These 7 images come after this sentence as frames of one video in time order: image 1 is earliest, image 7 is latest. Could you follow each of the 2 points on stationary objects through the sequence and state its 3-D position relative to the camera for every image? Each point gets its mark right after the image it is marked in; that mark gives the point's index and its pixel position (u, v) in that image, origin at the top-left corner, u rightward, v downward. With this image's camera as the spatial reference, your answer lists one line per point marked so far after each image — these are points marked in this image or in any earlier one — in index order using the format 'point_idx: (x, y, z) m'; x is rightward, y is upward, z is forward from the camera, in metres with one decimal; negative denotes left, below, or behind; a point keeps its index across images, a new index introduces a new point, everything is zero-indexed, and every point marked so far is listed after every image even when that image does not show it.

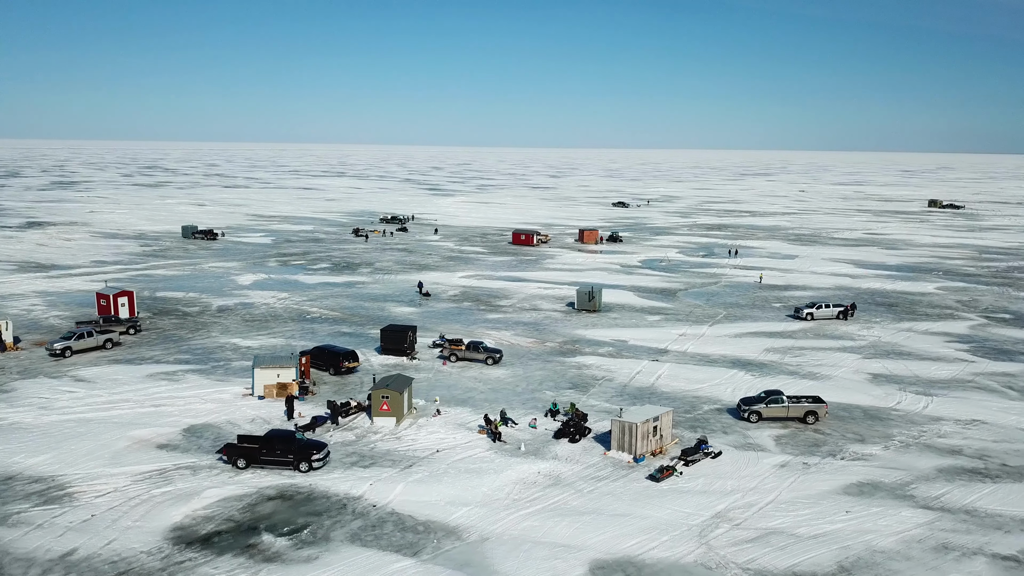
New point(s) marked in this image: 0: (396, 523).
0: (-2.8, -5.7, +19.4) m
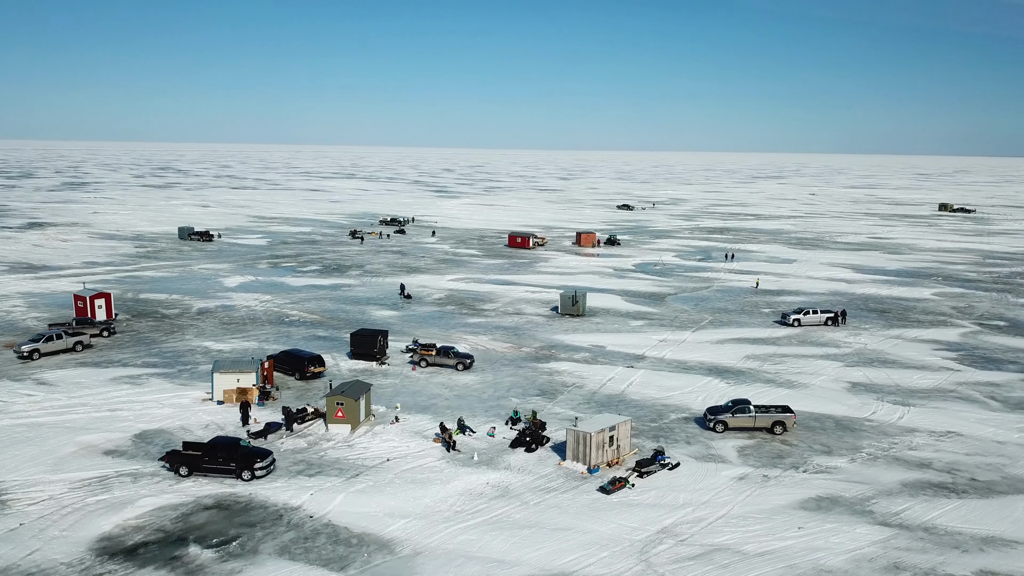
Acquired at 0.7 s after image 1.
0: (-4.3, -5.8, +18.9) m
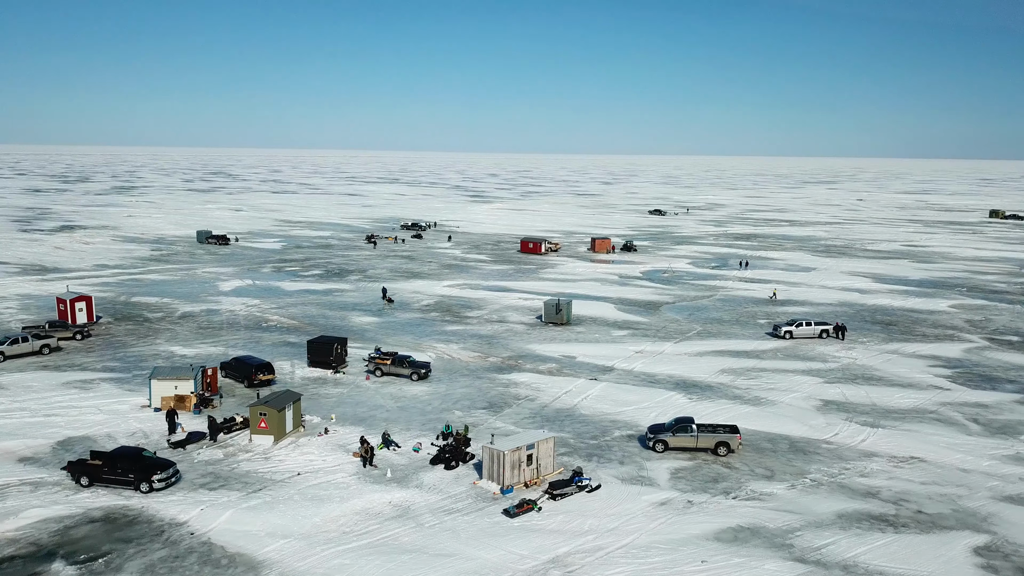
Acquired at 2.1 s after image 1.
0: (-7.0, -6.0, +18.1) m
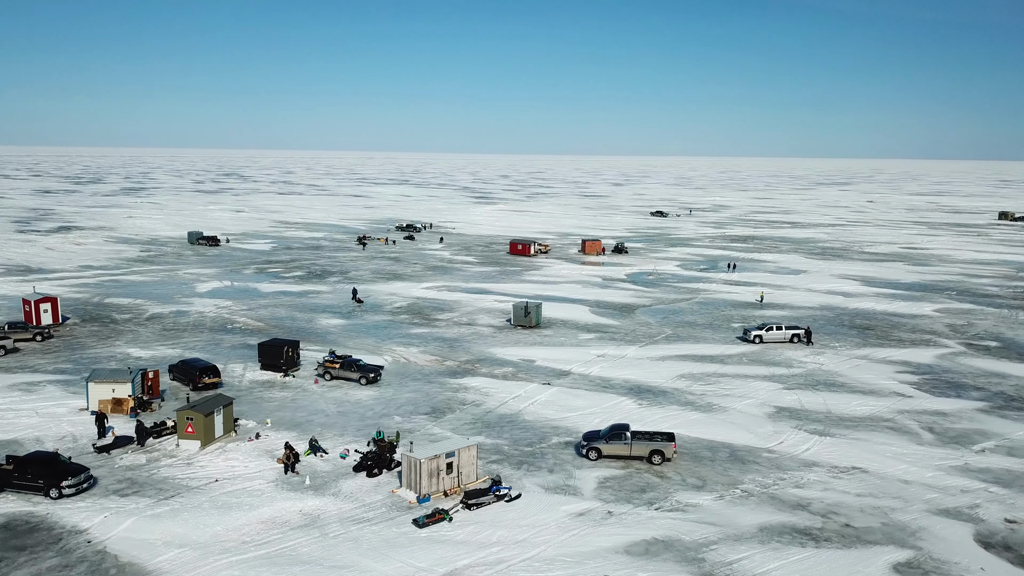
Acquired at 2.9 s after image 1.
0: (-9.2, -6.0, +17.7) m
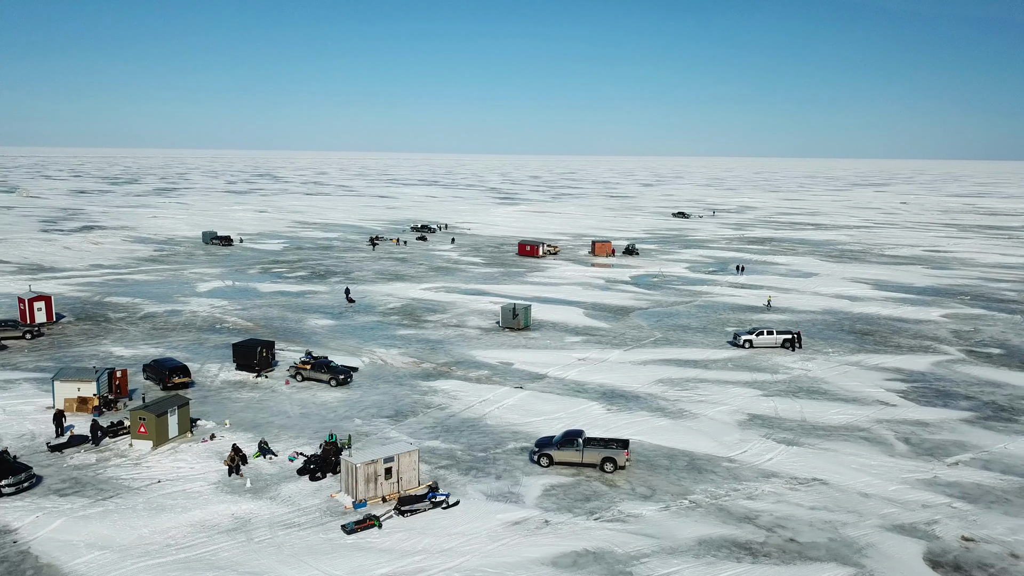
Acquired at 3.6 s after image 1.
0: (-11.0, -6.0, +17.7) m
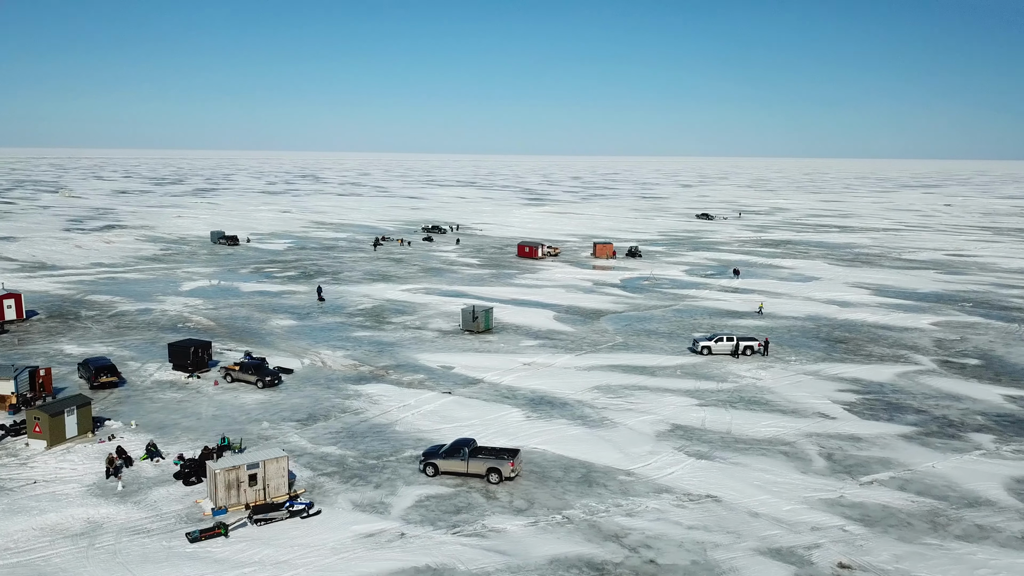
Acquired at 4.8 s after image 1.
0: (-14.6, -6.0, +17.6) m
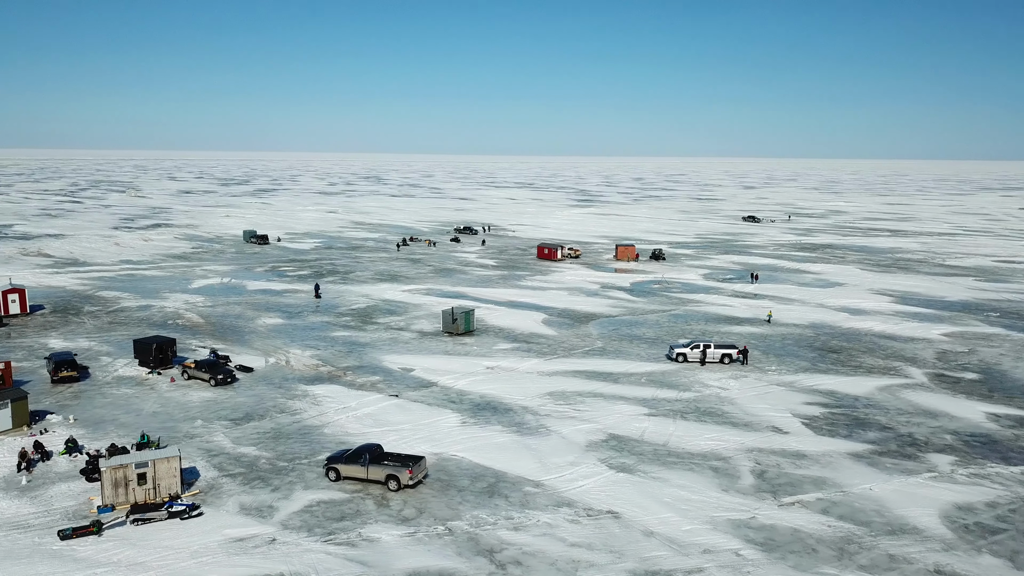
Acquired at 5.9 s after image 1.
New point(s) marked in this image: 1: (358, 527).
0: (-17.6, -5.9, +18.3) m
1: (-3.7, -5.8, +19.8) m
